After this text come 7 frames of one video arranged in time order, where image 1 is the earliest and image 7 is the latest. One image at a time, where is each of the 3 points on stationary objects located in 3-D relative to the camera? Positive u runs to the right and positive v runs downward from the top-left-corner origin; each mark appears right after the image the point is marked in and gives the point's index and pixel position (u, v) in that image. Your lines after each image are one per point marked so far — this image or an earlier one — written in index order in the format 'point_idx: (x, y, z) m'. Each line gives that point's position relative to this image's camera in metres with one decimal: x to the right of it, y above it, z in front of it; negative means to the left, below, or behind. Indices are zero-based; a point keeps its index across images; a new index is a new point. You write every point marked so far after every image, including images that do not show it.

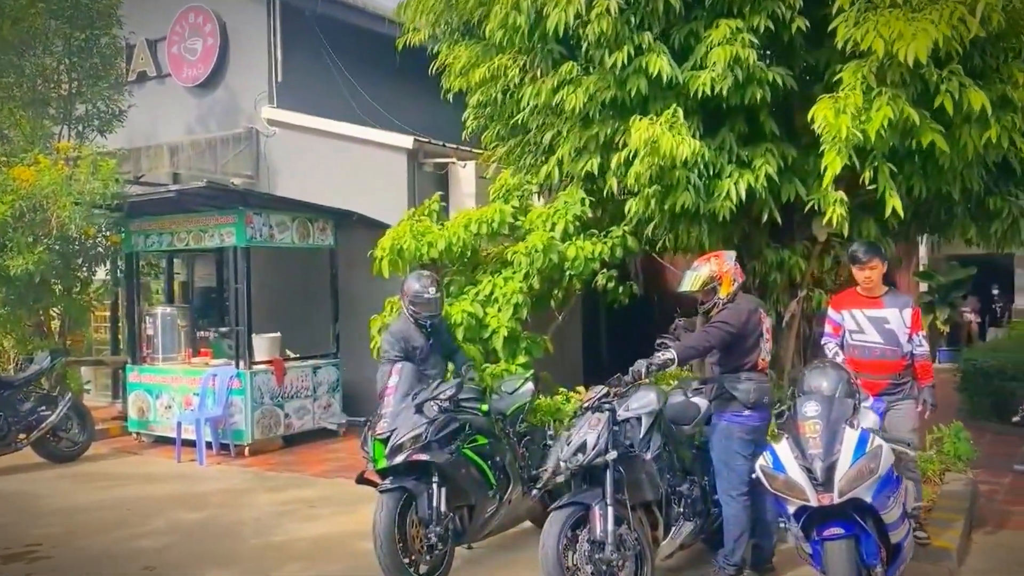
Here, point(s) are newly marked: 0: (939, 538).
0: (+2.3, -1.4, +4.9) m
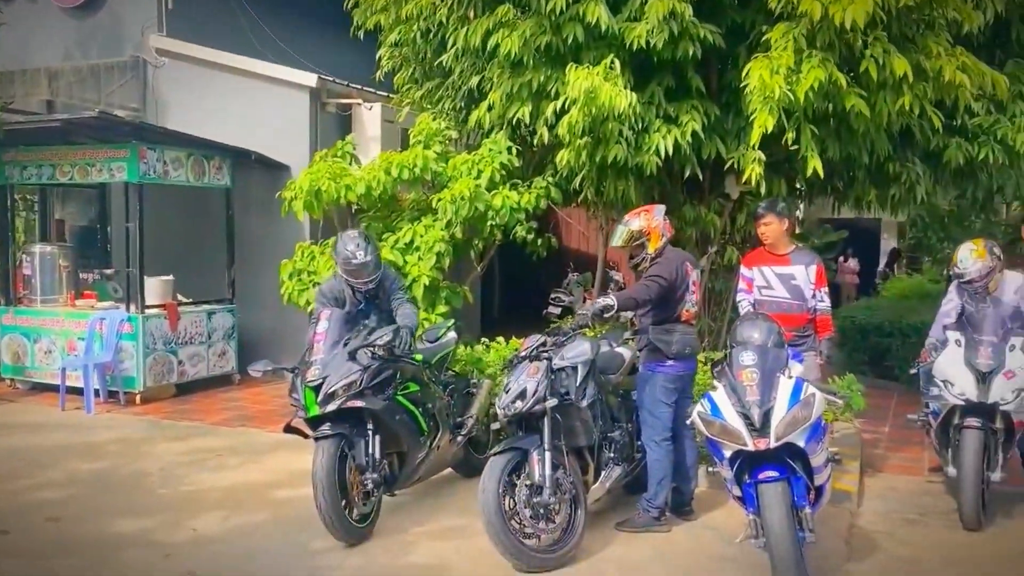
0: (+1.9, -1.1, +5.2) m
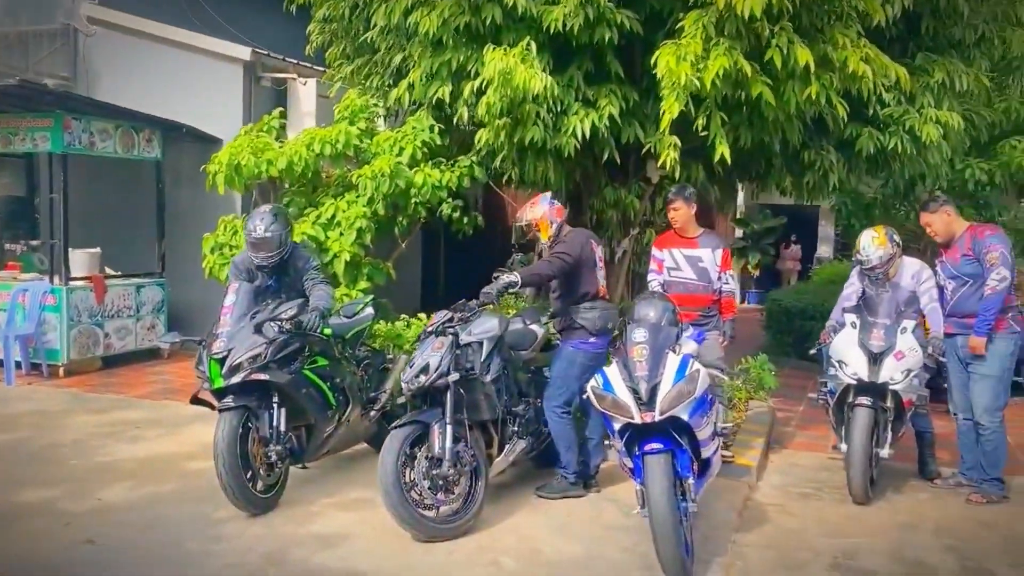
0: (+1.4, -1.0, +5.4) m
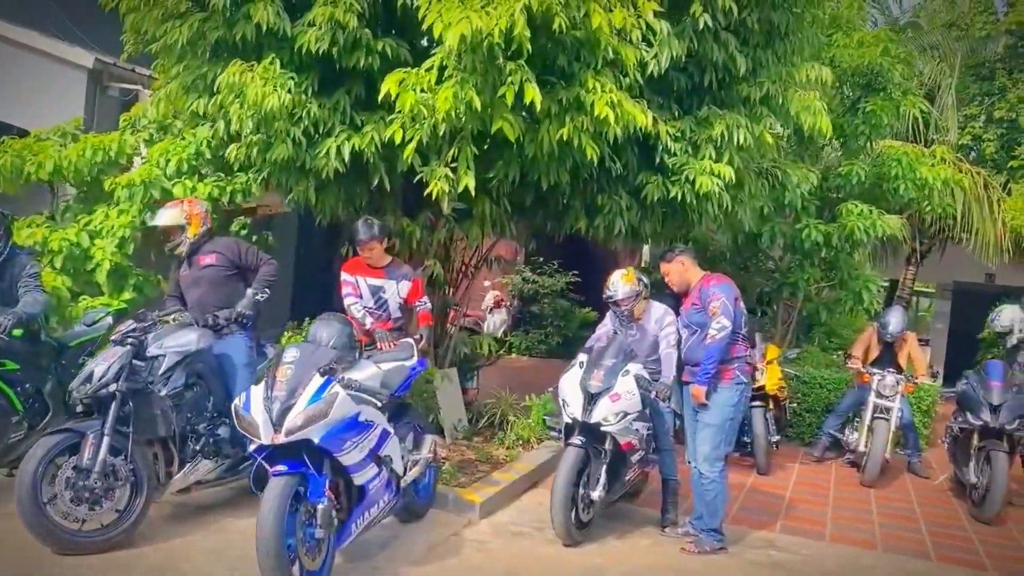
0: (-0.2, -1.2, +5.3) m
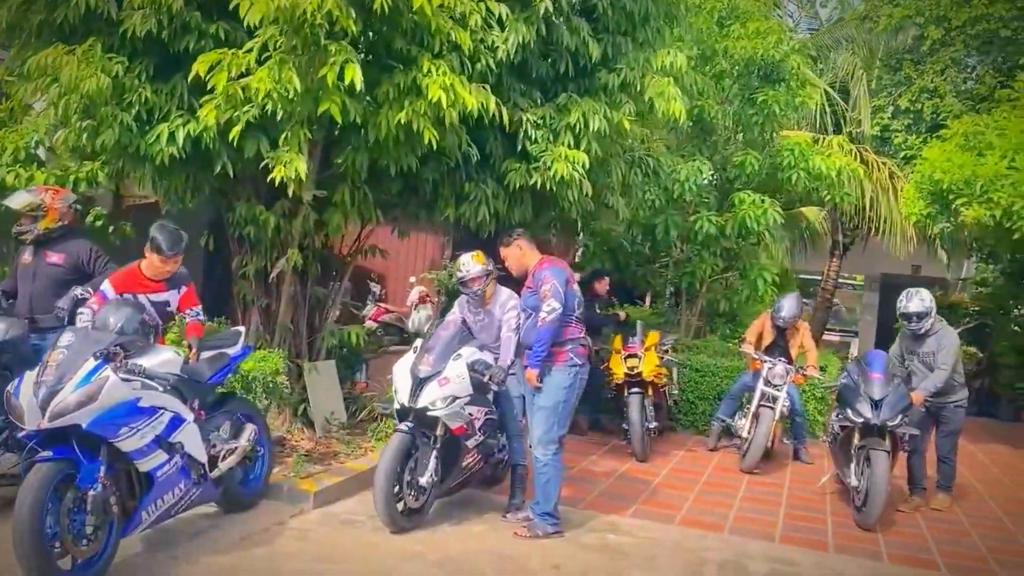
0: (-1.2, -1.1, +5.2) m
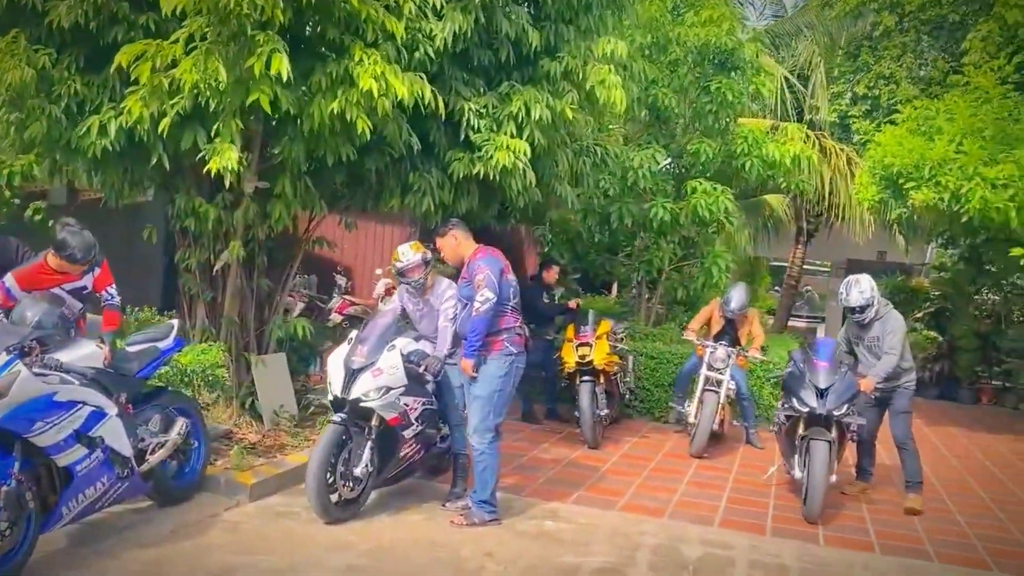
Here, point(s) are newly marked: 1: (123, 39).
0: (-1.5, -1.1, +5.2) m
1: (-2.3, +1.4, +5.2) m
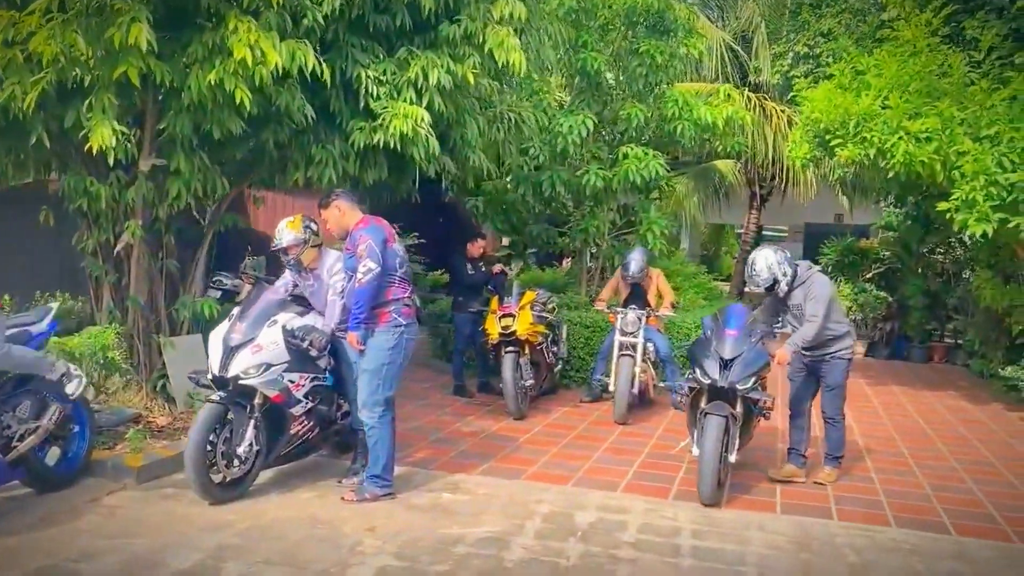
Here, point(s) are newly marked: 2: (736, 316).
0: (-2.1, -1.0, +5.1) m
1: (-2.9, +1.5, +5.0) m
2: (+1.5, -0.1, +6.0) m
